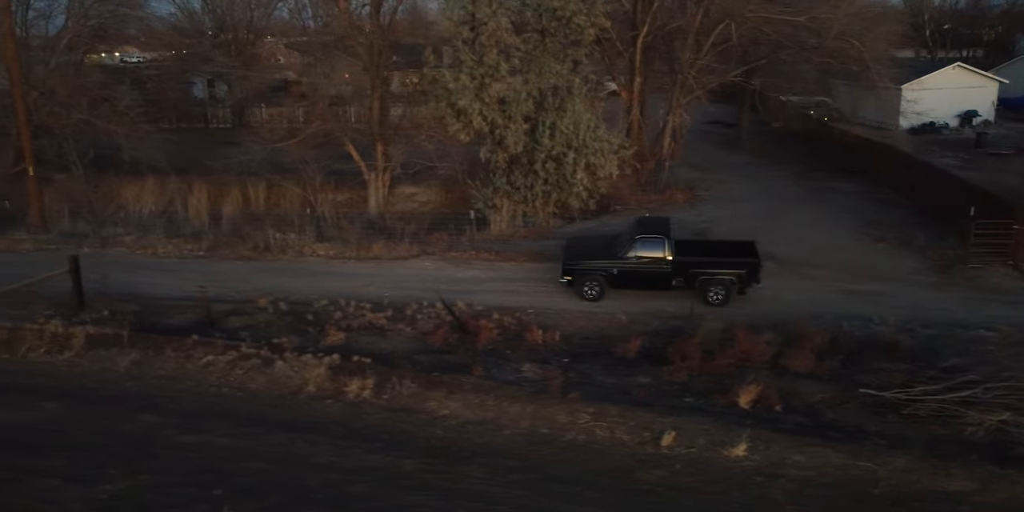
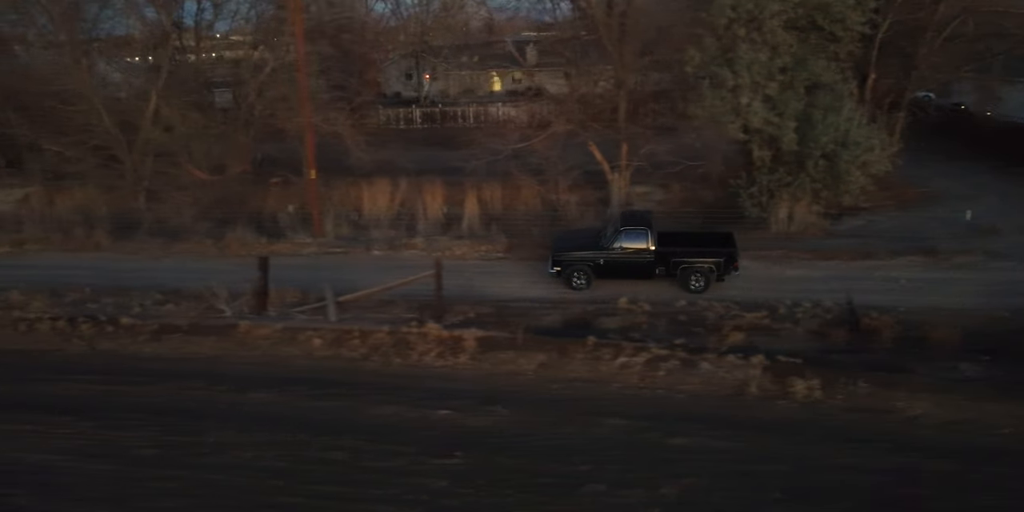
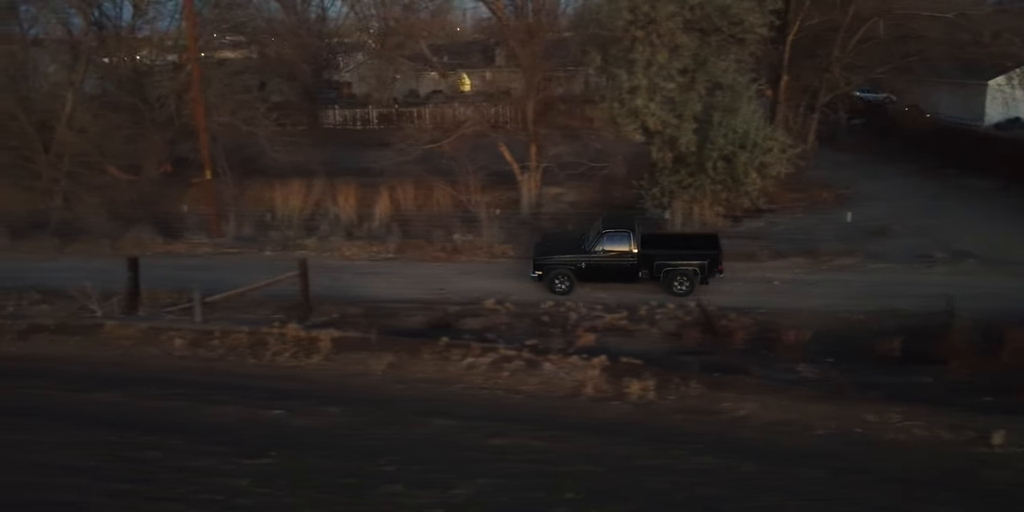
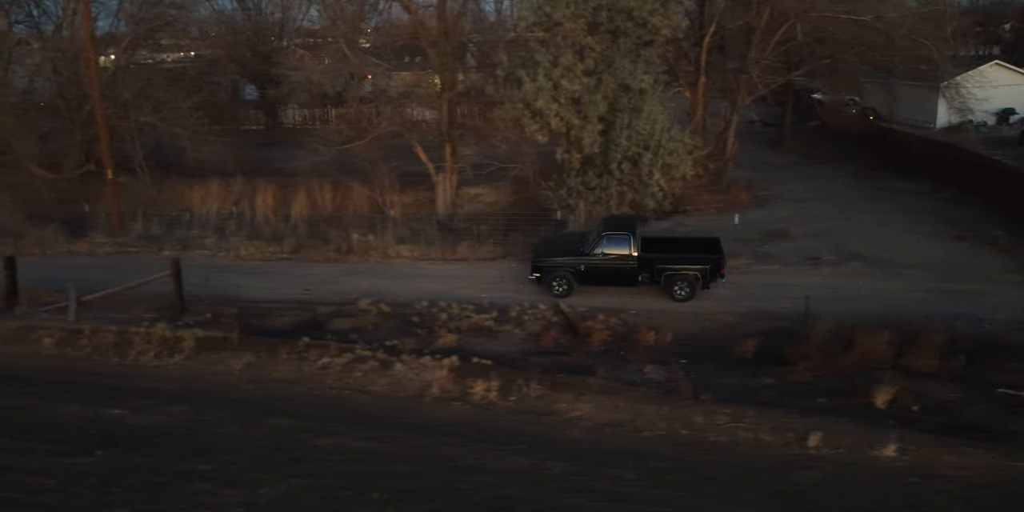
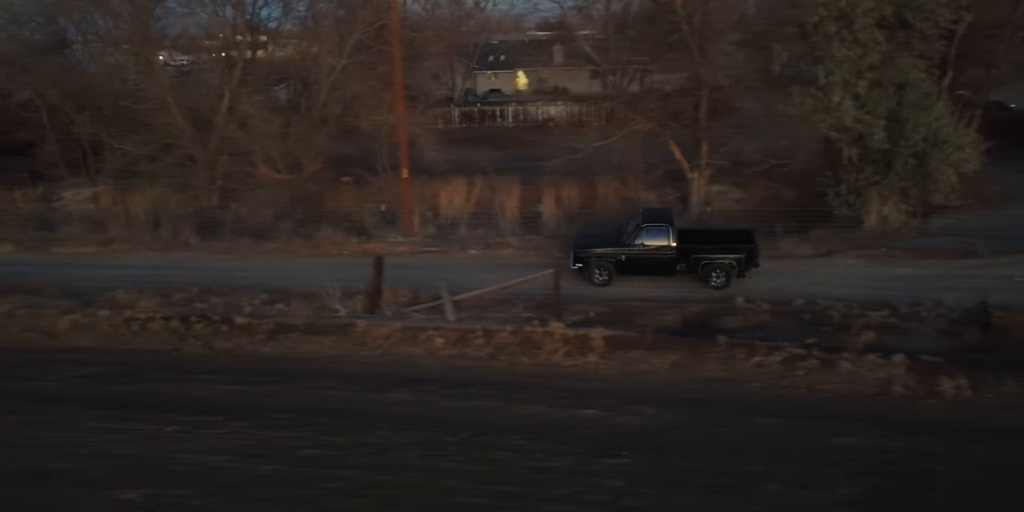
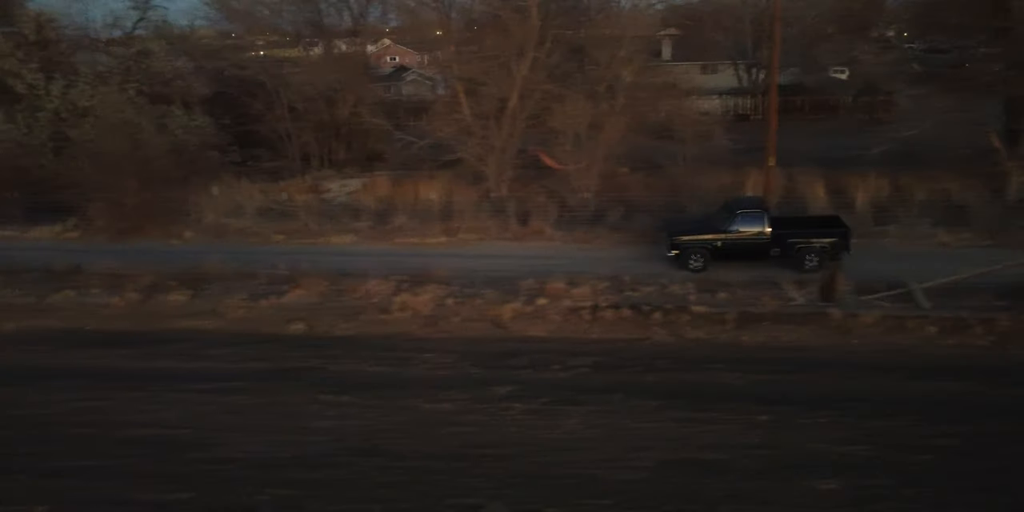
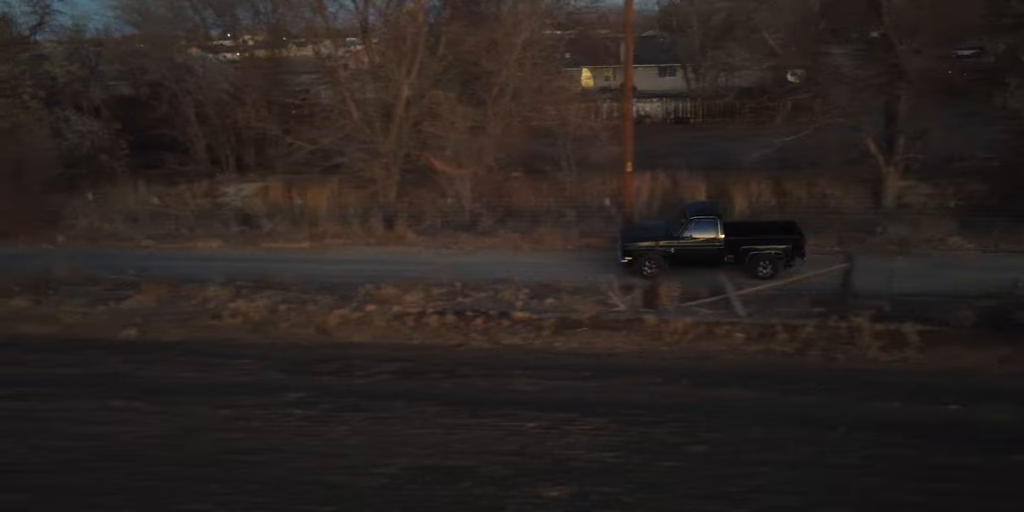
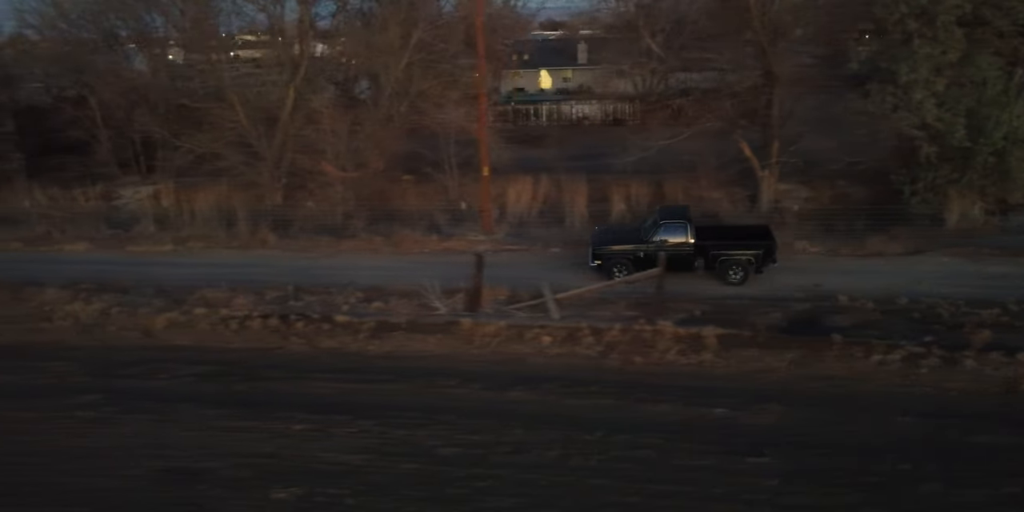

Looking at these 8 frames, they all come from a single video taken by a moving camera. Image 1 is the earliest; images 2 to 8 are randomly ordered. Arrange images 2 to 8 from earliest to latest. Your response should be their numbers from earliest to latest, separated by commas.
4, 3, 2, 5, 8, 7, 6
